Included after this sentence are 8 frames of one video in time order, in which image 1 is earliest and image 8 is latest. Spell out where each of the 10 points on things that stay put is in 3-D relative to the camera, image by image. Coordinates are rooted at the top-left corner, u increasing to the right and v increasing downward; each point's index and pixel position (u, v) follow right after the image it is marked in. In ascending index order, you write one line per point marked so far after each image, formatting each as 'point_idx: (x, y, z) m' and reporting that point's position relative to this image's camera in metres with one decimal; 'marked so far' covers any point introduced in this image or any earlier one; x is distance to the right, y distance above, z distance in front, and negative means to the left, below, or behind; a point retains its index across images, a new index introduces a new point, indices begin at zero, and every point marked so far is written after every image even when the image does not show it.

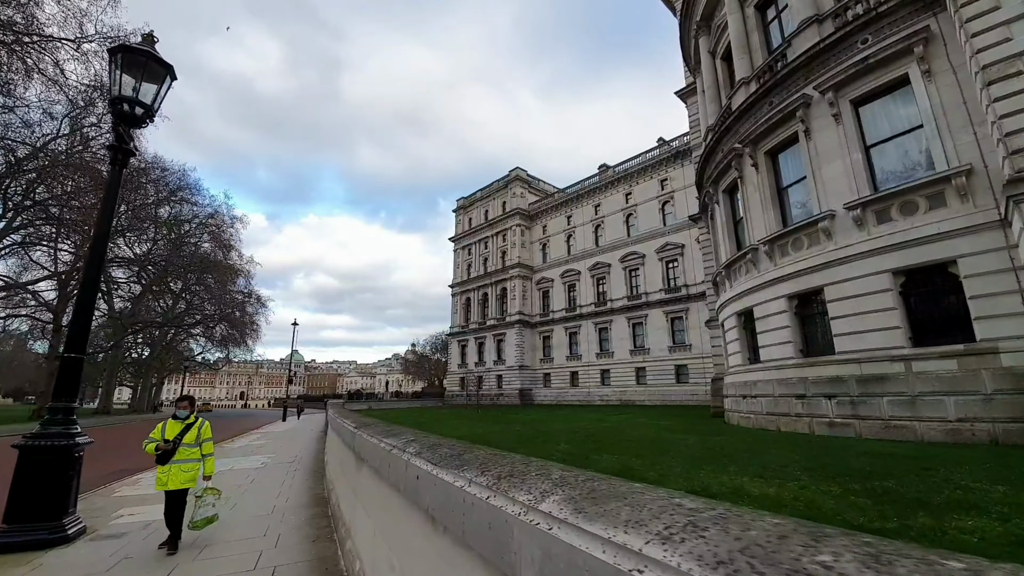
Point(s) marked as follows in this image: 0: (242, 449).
0: (-8.0, -4.9, +13.1) m
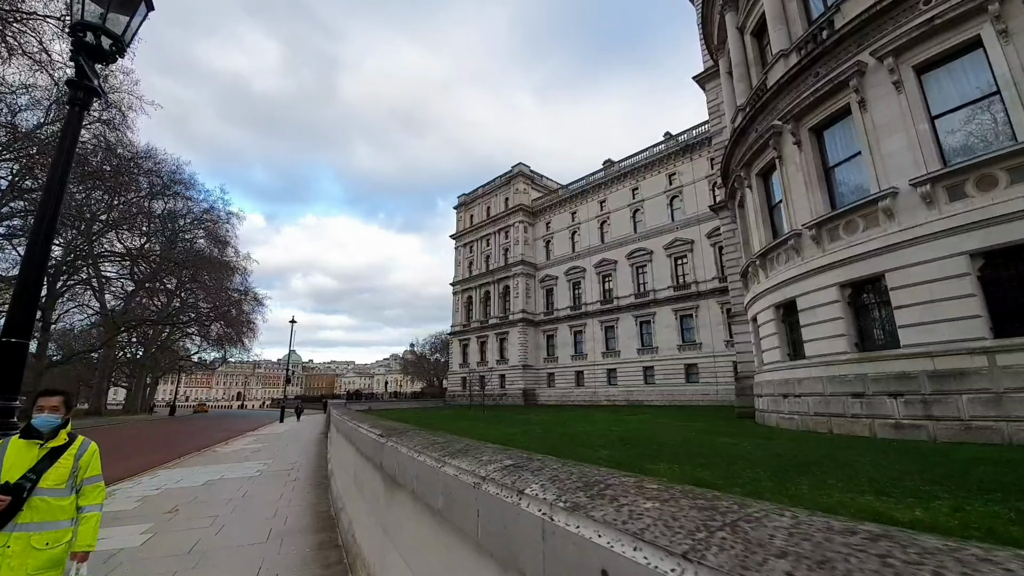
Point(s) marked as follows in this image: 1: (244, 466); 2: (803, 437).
0: (-7.5, -4.6, +12.0) m
1: (-5.4, -3.6, +8.7) m
2: (+5.7, -2.9, +8.3) m
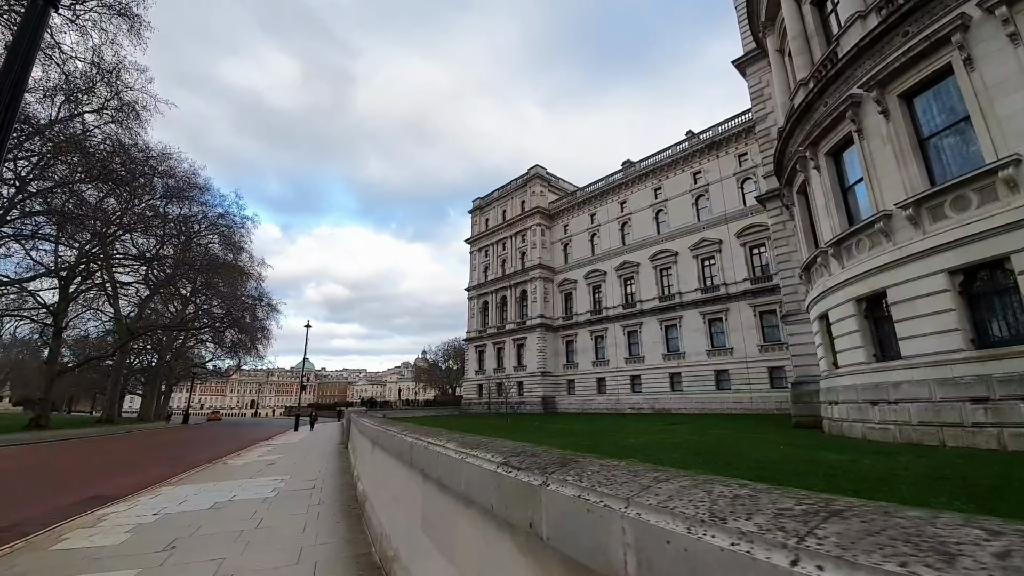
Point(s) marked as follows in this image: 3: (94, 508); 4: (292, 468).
0: (-6.5, -4.5, +10.9) m
1: (-4.4, -3.4, +7.5) m
2: (+6.6, -2.6, +6.9) m
3: (-6.6, -3.4, +6.6) m
4: (-5.0, -4.1, +9.8) m
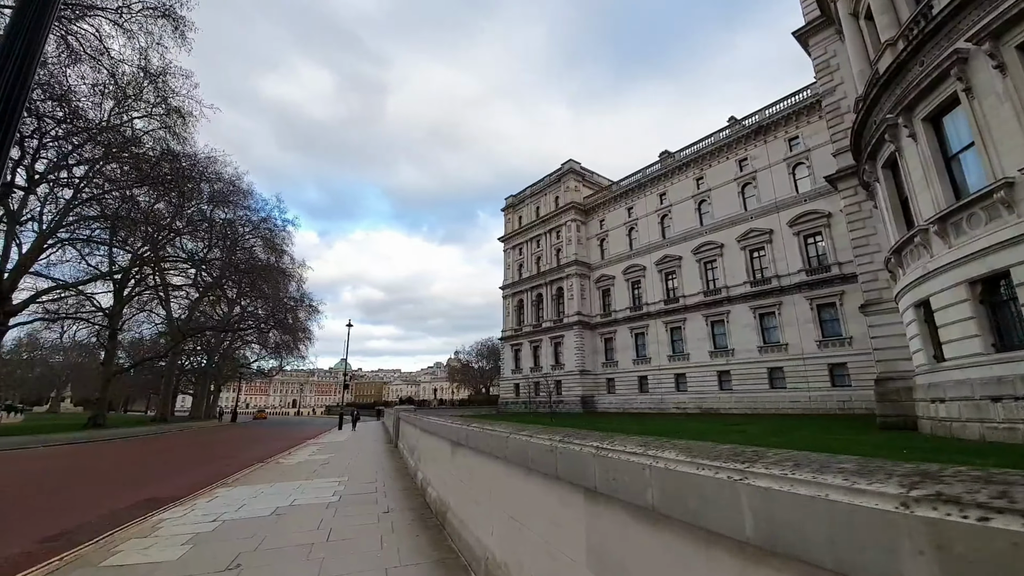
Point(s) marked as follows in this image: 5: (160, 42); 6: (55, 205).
0: (-5.0, -4.4, +10.6) m
1: (-3.2, -3.2, +7.1) m
2: (+7.7, -2.3, +5.7) m
3: (-5.4, -3.3, +6.4) m
4: (-3.6, -3.9, +9.4) m
5: (-13.4, +9.3, +16.3) m
6: (-21.2, +3.9, +19.8) m
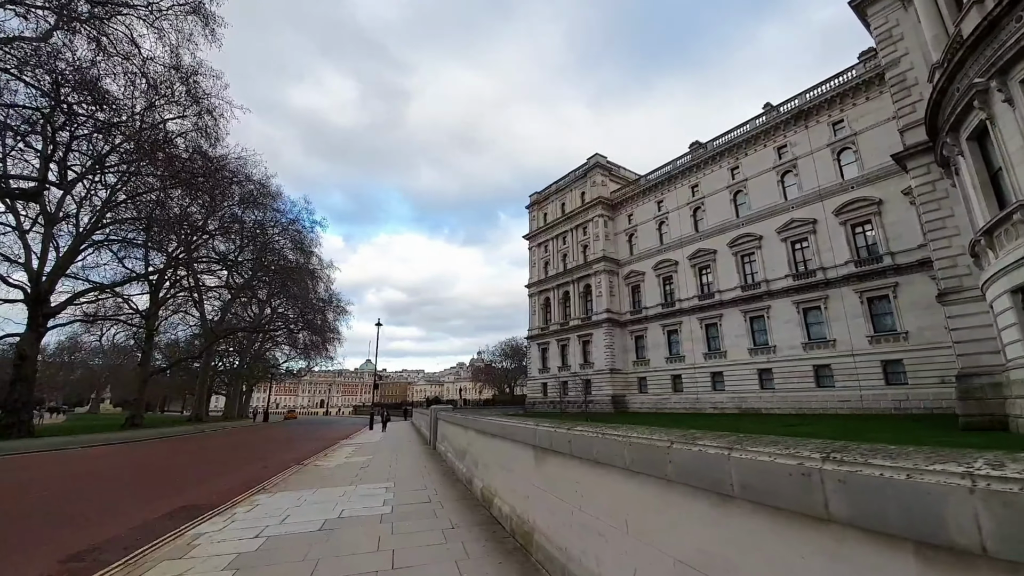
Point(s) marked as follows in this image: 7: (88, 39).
0: (-3.9, -4.3, +10.1) m
1: (-2.3, -3.1, +6.5) m
2: (+8.6, -2.0, +4.6) m
3: (-4.5, -3.2, +5.9) m
4: (-2.6, -3.8, +8.8) m
5: (-12.1, +9.4, +16.2) m
6: (-19.7, +3.8, +20.1) m
7: (-15.0, +8.8, +15.2) m
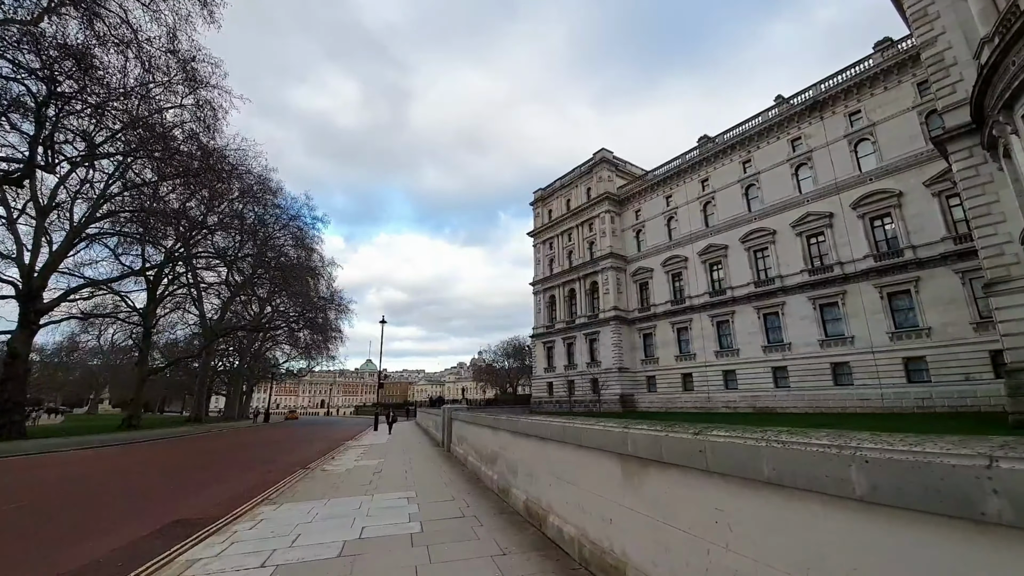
0: (-3.4, -4.0, +9.3) m
1: (-1.7, -2.8, +5.7) m
2: (+9.1, -1.7, +3.8) m
3: (-4.0, -3.0, +5.0) m
4: (-2.0, -3.5, +8.0) m
5: (-11.6, +9.6, +15.4) m
6: (-19.2, +4.0, +19.3) m
7: (-14.5, +9.0, +14.4) m
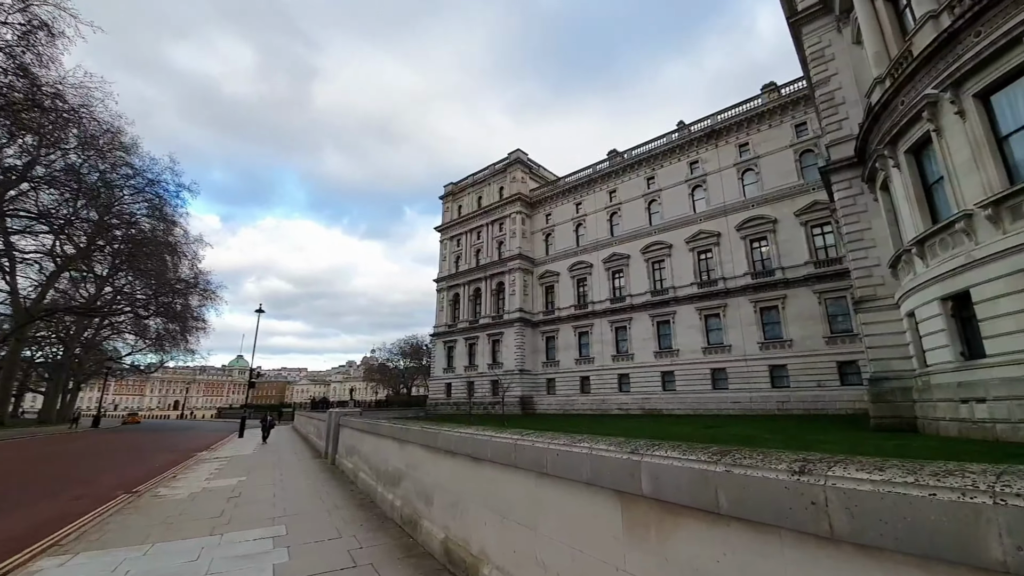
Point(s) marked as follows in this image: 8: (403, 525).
0: (-5.0, -3.5, +6.9) m
1: (-2.5, -2.4, +3.8) m
2: (+8.6, -2.0, +4.4) m
3: (-4.5, -2.4, +2.7) m
4: (-3.3, -3.1, +6.0) m
5: (-13.5, +10.7, +11.1) m
6: (-22.1, +5.6, +13.2) m
7: (-16.1, +10.3, +9.5) m
8: (-1.6, -3.4, +6.2) m
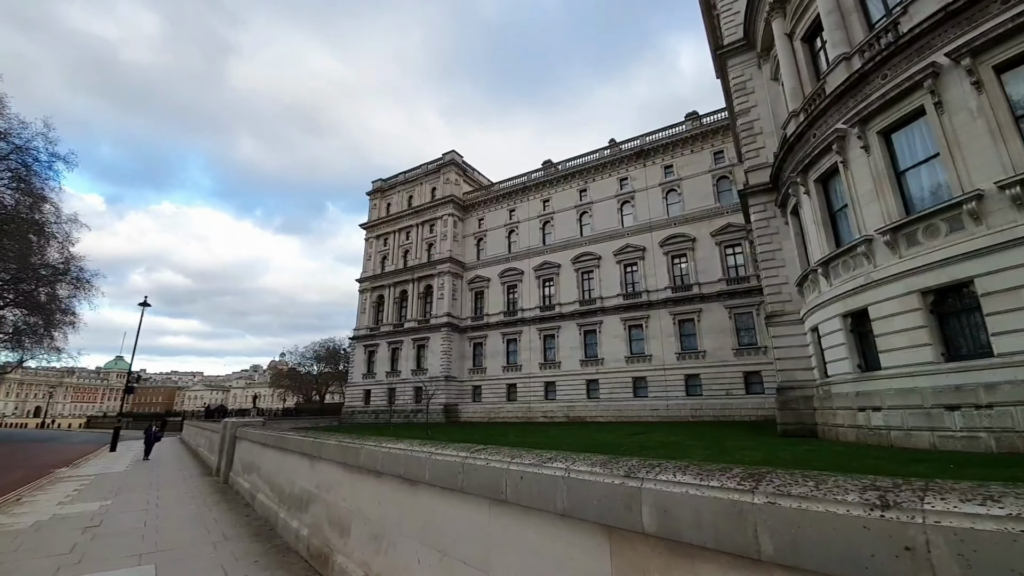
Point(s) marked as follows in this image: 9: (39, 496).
0: (-5.9, -3.1, +5.3) m
1: (-2.9, -2.2, +2.6) m
2: (+7.9, -2.2, +5.1) m
3: (-4.7, -2.0, +1.2) m
4: (-4.1, -2.8, +4.6) m
5: (-14.4, +11.3, +8.3) m
6: (-23.4, +6.6, +8.8) m
7: (-16.7, +11.1, +6.3) m
8: (-2.4, -3.2, +5.2) m
9: (-10.8, -4.7, +9.9) m
